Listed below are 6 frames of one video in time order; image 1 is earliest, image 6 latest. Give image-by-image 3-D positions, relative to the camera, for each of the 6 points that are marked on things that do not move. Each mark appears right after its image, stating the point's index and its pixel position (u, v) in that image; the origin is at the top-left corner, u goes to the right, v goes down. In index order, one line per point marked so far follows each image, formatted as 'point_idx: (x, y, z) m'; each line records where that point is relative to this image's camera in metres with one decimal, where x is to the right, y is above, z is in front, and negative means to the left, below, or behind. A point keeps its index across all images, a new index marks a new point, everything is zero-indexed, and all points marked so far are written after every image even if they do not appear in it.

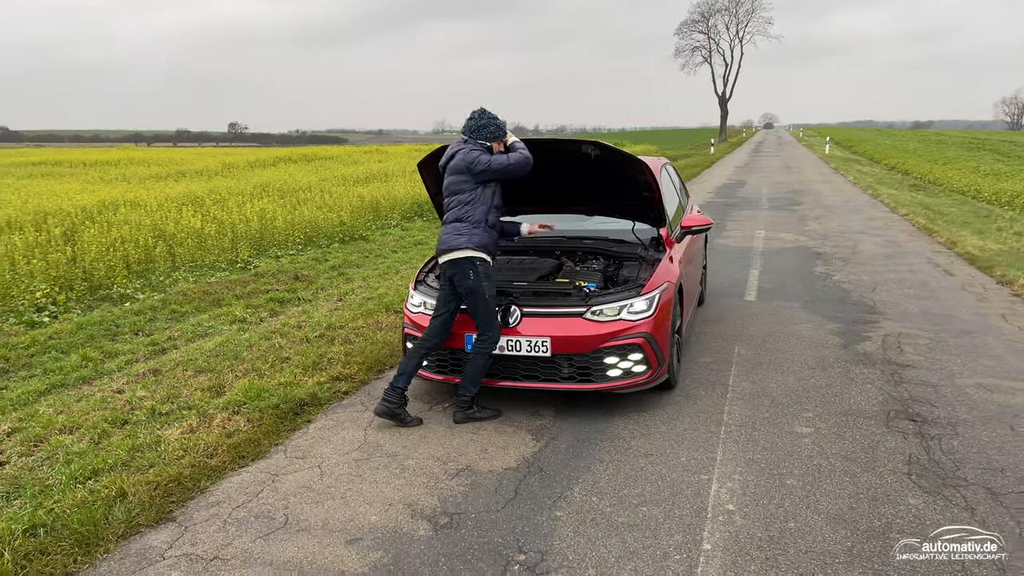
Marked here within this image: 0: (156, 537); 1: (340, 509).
0: (-1.4, -1.0, +3.1) m
1: (-0.7, -0.9, +3.3) m
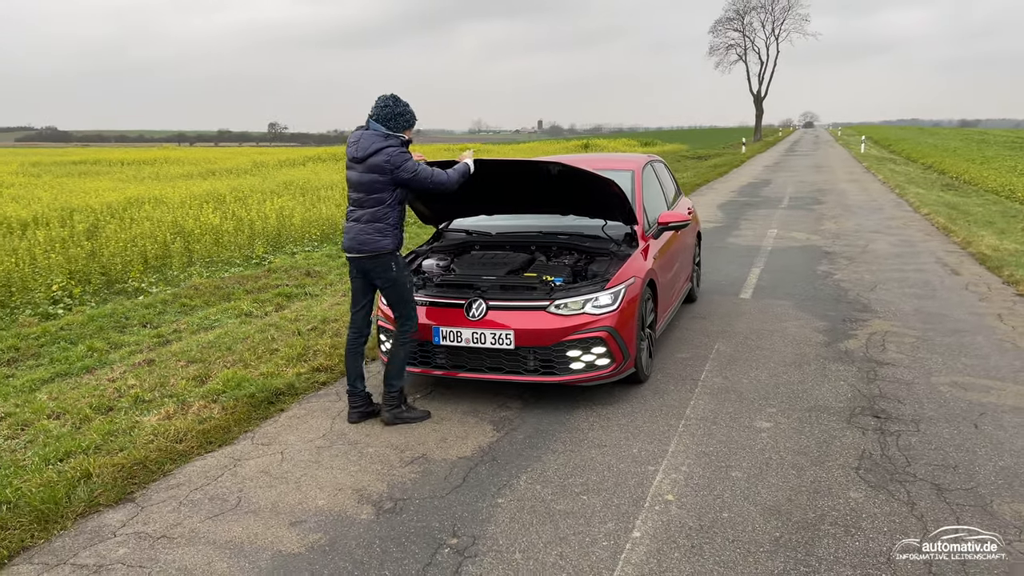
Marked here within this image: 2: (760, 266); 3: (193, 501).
0: (-1.6, -0.9, +3.2) m
1: (-0.9, -0.9, +3.4) m
2: (+2.7, +0.2, +8.9) m
3: (-1.3, -0.9, +3.3) m
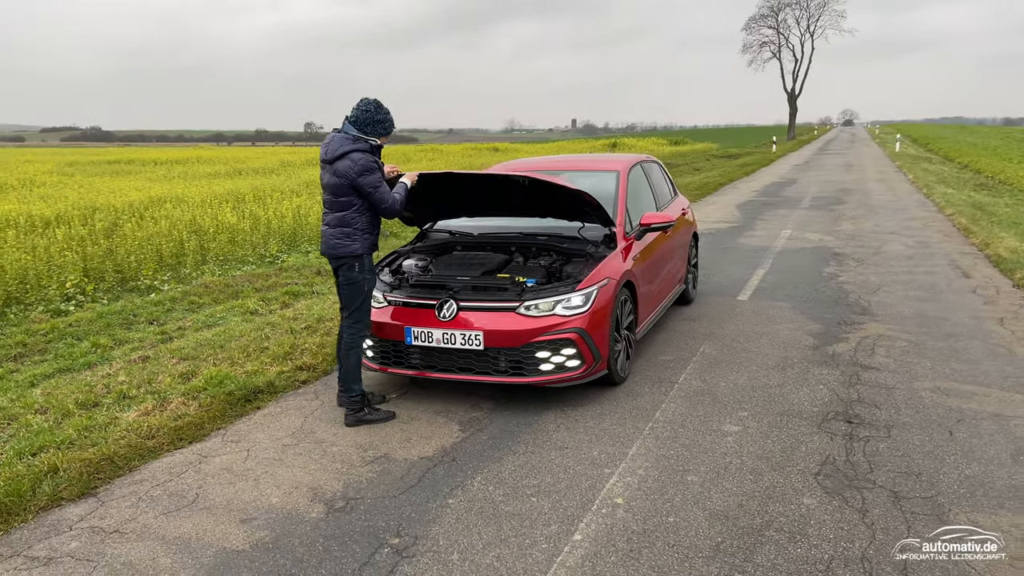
0: (-1.8, -0.9, +3.3) m
1: (-1.1, -0.9, +3.4) m
2: (+2.7, +0.2, +8.8) m
3: (-1.5, -0.9, +3.4) m
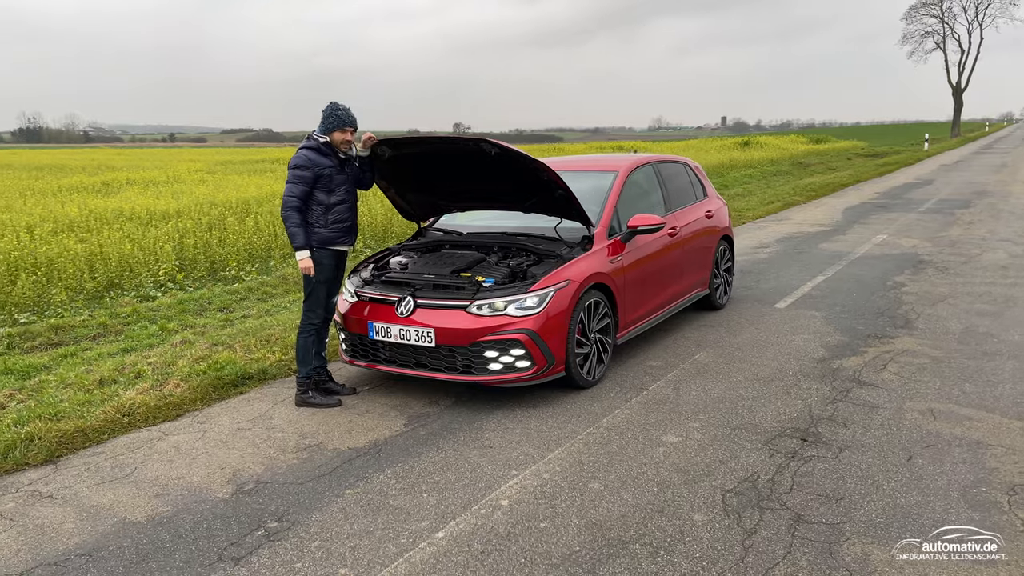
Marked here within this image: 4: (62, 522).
0: (-2.2, -0.9, +3.7) m
1: (-1.5, -0.8, +3.7) m
2: (+3.2, +0.1, +8.3) m
3: (-1.9, -0.8, +3.7) m
4: (-1.8, -0.9, +3.2) m
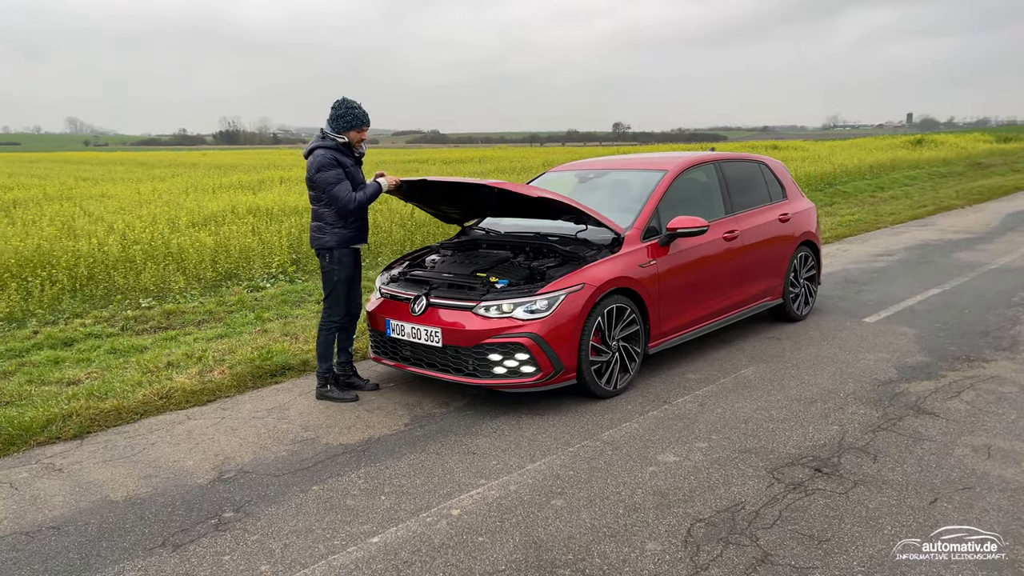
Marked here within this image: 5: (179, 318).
0: (-2.3, -0.8, +4.0) m
1: (-1.6, -0.8, +3.8) m
2: (+4.0, 0.0, +7.4) m
3: (-2.0, -0.8, +4.0) m
4: (-1.9, -0.9, +3.4) m
5: (-3.5, -0.3, +8.5) m
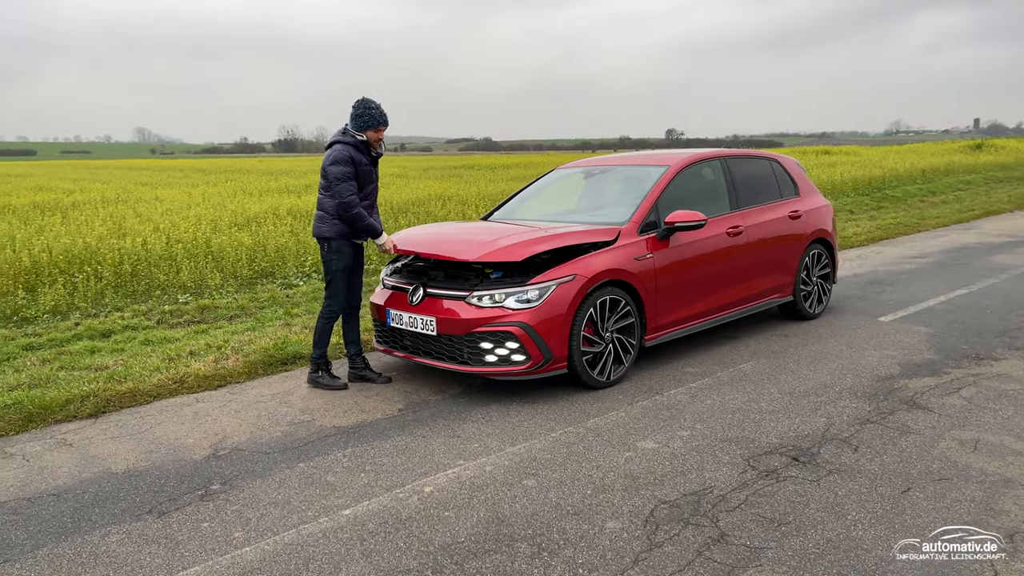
0: (-2.3, -0.7, +4.2) m
1: (-1.6, -0.7, +4.0) m
2: (+4.2, 0.0, +7.3) m
3: (-2.0, -0.7, +4.2) m
4: (-2.0, -0.8, +3.6) m
5: (-3.3, -0.3, +8.8) m
